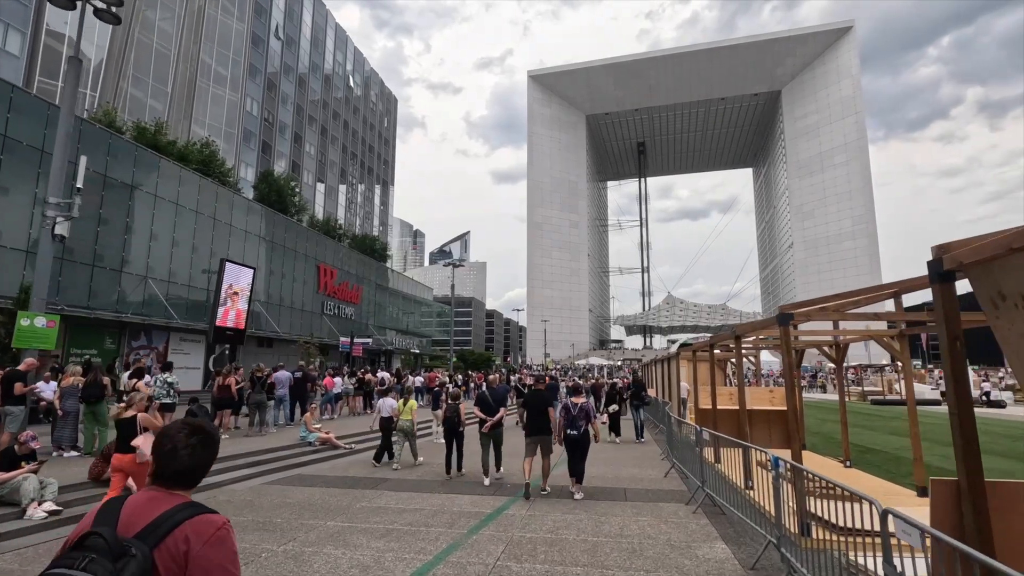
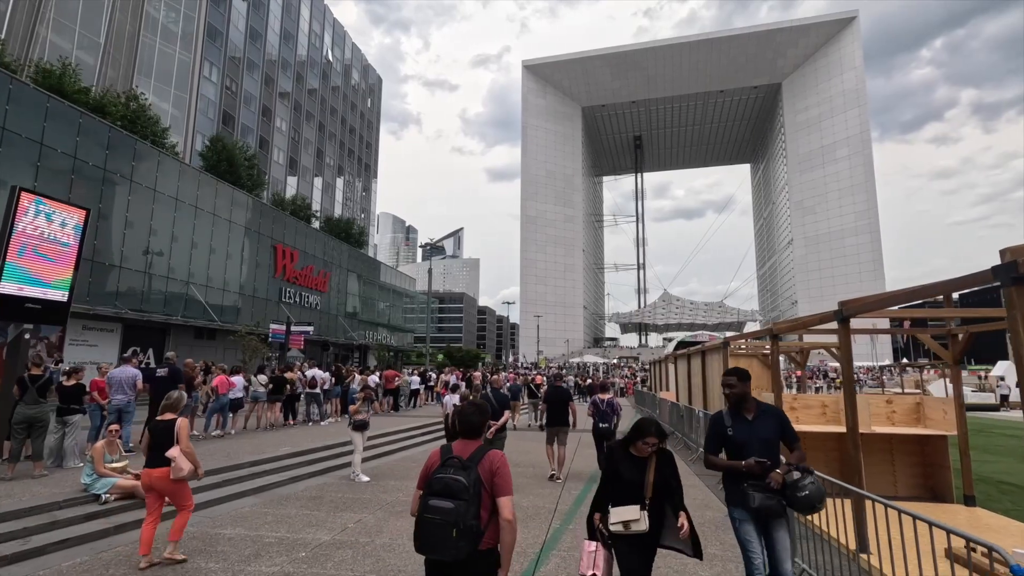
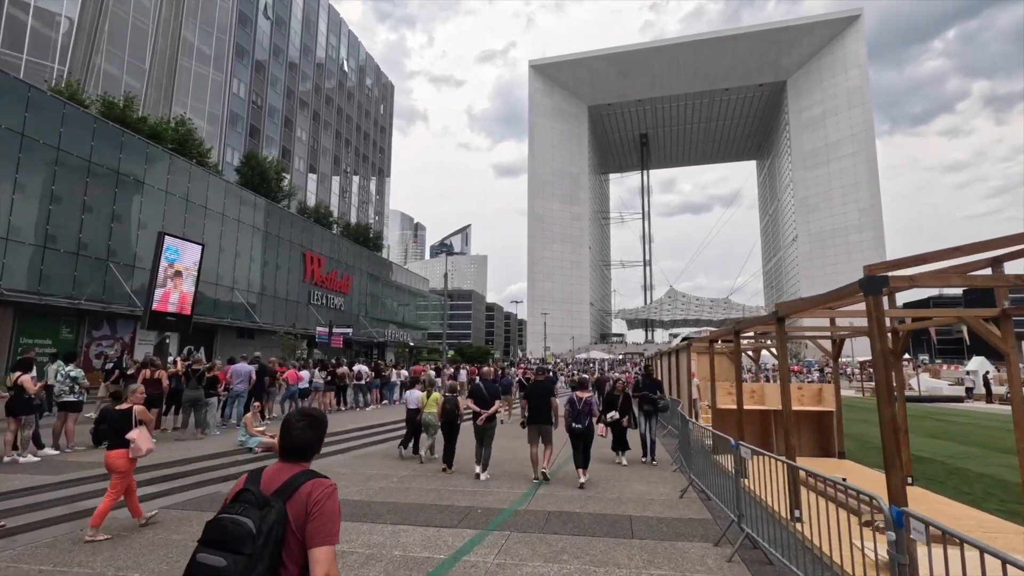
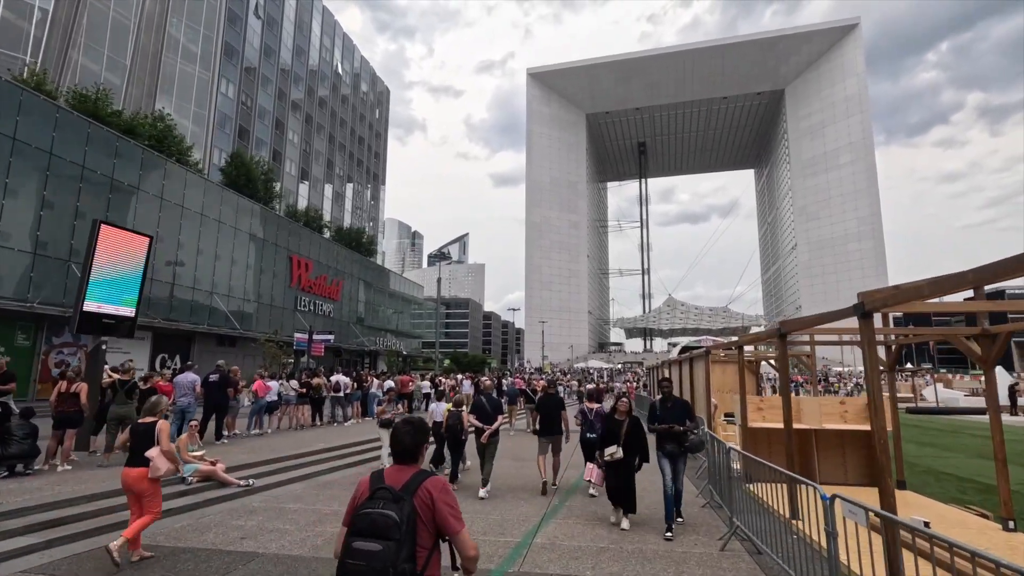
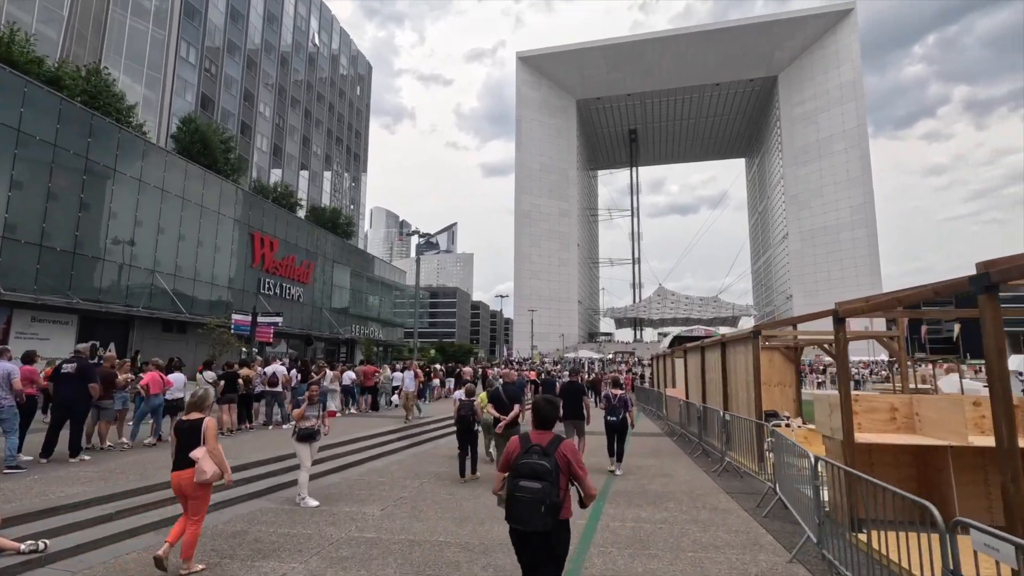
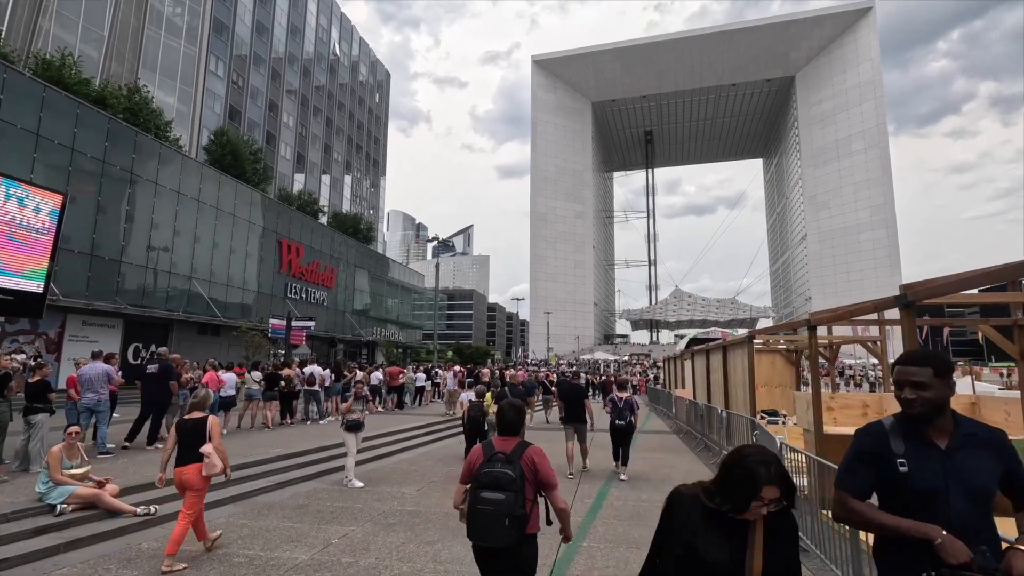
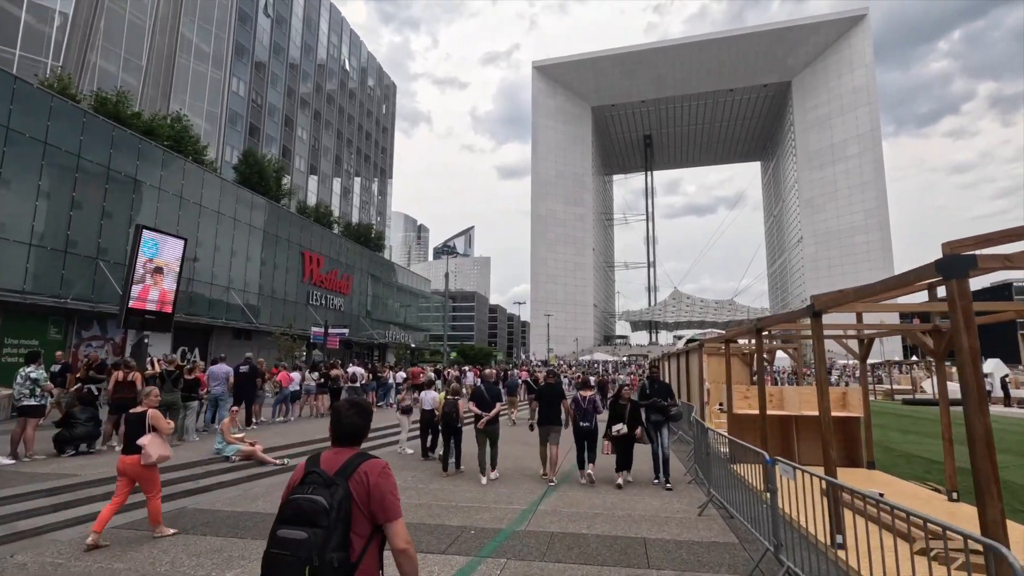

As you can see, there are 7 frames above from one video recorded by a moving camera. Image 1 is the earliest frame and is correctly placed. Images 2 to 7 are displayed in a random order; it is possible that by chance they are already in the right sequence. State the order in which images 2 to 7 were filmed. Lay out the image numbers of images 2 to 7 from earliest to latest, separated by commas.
3, 7, 4, 2, 6, 5
